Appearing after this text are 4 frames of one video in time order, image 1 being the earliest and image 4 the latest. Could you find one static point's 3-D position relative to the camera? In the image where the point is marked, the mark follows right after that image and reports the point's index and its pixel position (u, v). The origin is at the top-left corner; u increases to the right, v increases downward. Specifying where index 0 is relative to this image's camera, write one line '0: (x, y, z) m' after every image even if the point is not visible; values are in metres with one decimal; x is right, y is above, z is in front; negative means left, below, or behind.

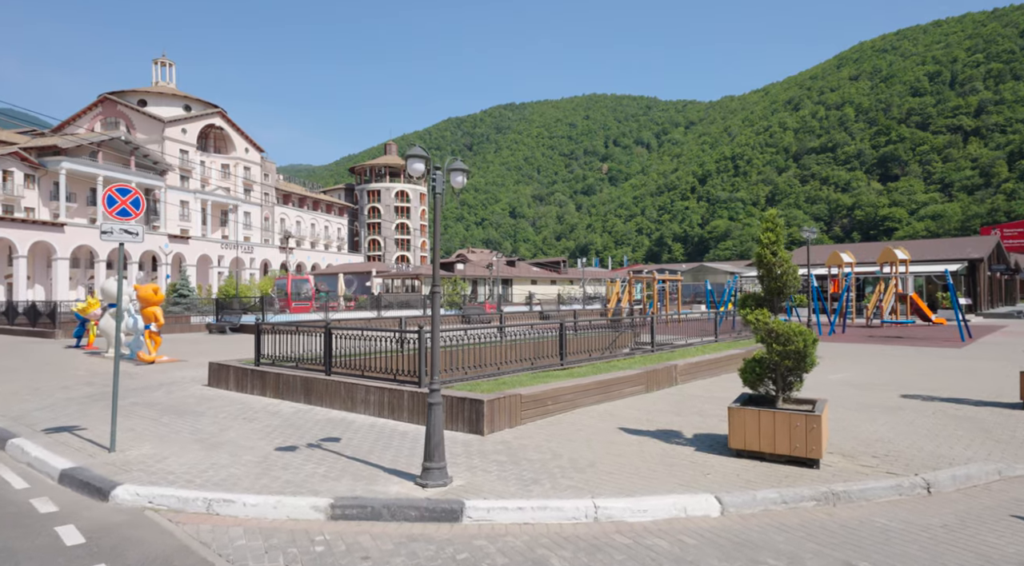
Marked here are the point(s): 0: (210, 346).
0: (-8.6, -1.8, +18.9) m
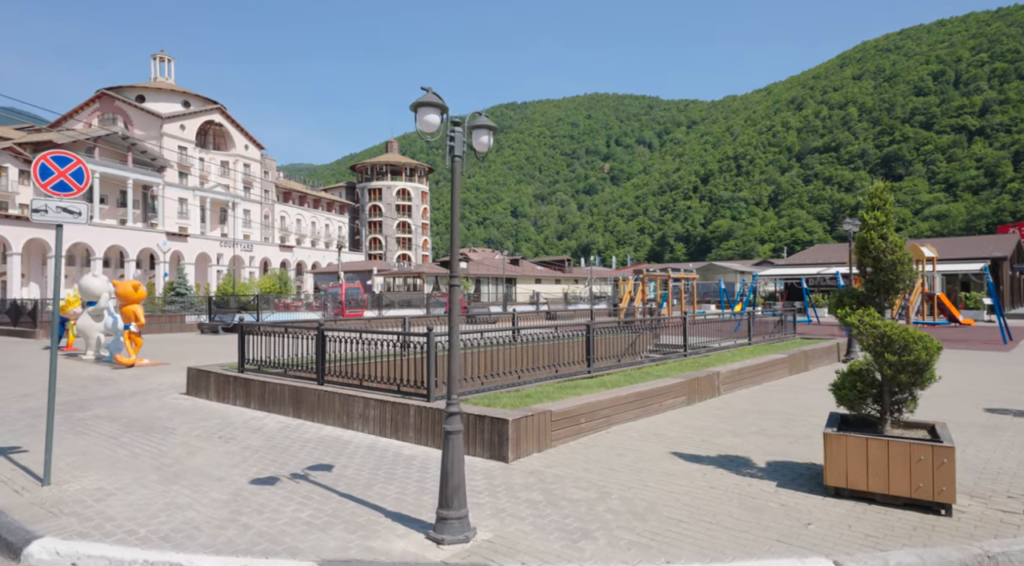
0: (-8.3, -1.7, +17.6) m
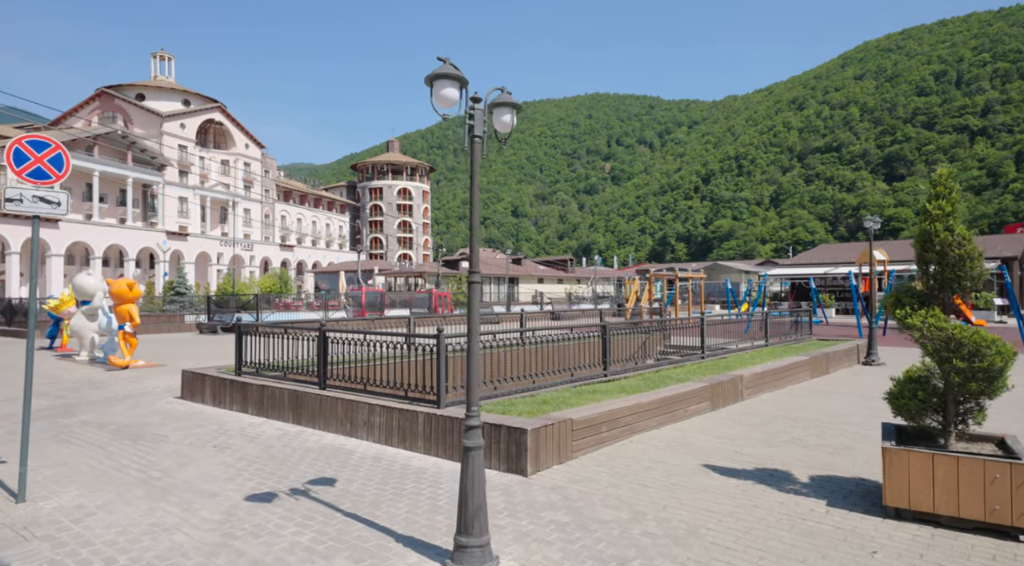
0: (-8.1, -1.7, +17.1) m
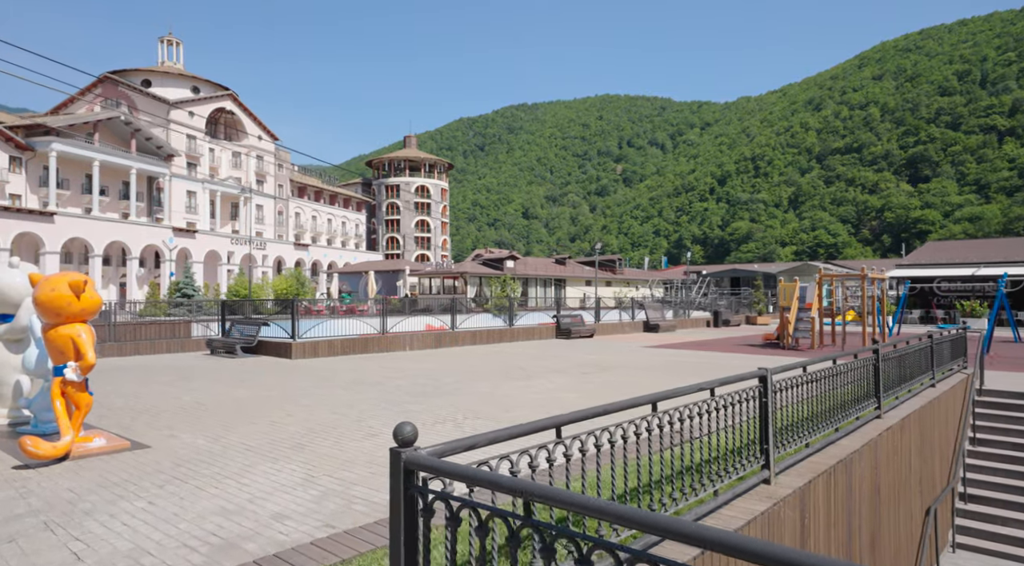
0: (-4.6, -1.7, +10.1) m
